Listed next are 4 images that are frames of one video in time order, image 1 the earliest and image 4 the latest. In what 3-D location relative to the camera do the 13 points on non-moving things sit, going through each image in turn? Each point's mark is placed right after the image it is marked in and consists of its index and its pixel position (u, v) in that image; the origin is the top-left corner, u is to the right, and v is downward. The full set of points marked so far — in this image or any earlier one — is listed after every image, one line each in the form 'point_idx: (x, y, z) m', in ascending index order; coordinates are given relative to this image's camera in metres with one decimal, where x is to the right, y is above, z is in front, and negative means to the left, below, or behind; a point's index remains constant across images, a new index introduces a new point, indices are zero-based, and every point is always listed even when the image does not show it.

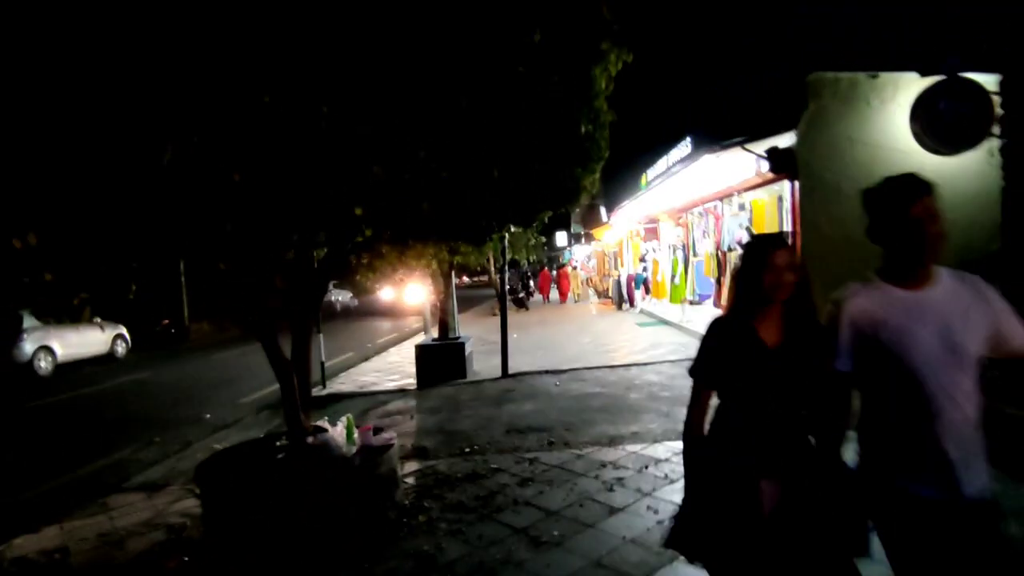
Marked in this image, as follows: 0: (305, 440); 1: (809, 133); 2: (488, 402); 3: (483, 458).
0: (-1.3, -1.0, +3.9) m
1: (+4.1, +2.2, +8.4) m
2: (-0.3, -1.4, +7.1) m
3: (-0.2, -1.4, +4.9) m
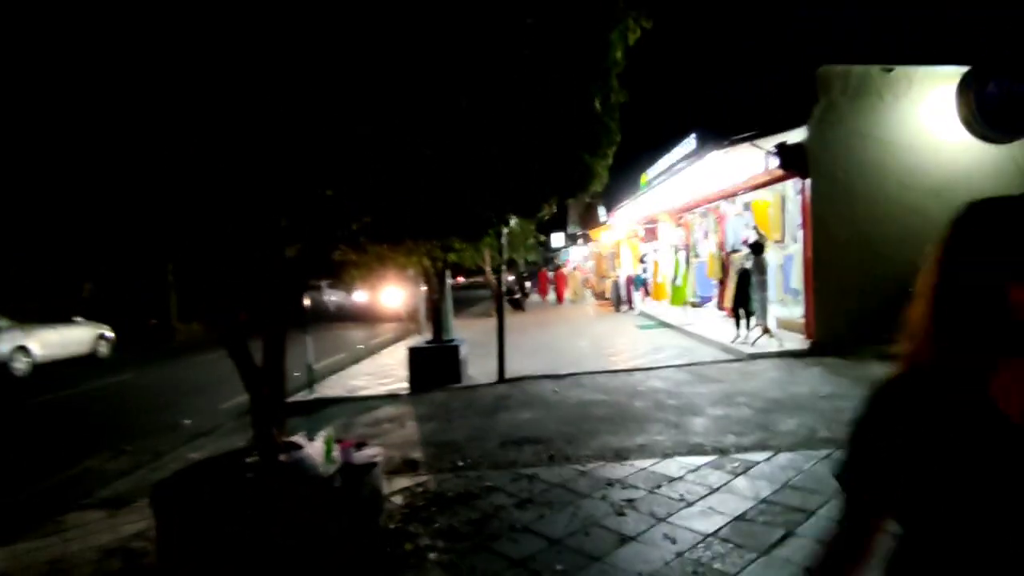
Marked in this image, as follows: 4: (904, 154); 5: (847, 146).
0: (-1.4, -1.0, +3.5) m
1: (+4.1, +2.1, +8.0) m
2: (-0.3, -1.4, +6.7) m
3: (-0.3, -1.4, +4.5) m
4: (+5.2, +1.8, +8.0) m
5: (+4.5, +1.9, +8.0) m
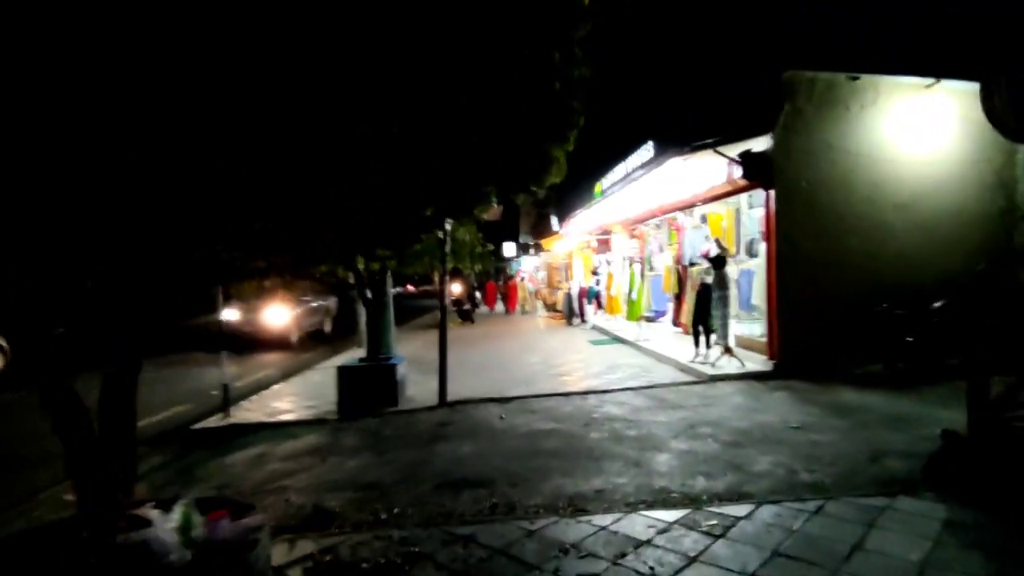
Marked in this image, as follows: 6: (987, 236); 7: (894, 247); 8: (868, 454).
0: (-1.7, -1.0, +2.6) m
1: (+3.5, +1.9, +7.6) m
2: (-0.9, -1.5, +5.9) m
3: (-0.7, -1.5, +3.6) m
4: (+4.6, +1.6, +7.7) m
5: (+3.8, +1.6, +7.6) m
6: (+6.2, +0.7, +7.8) m
7: (+4.9, +0.5, +7.7) m
8: (+2.8, -1.3, +4.7) m
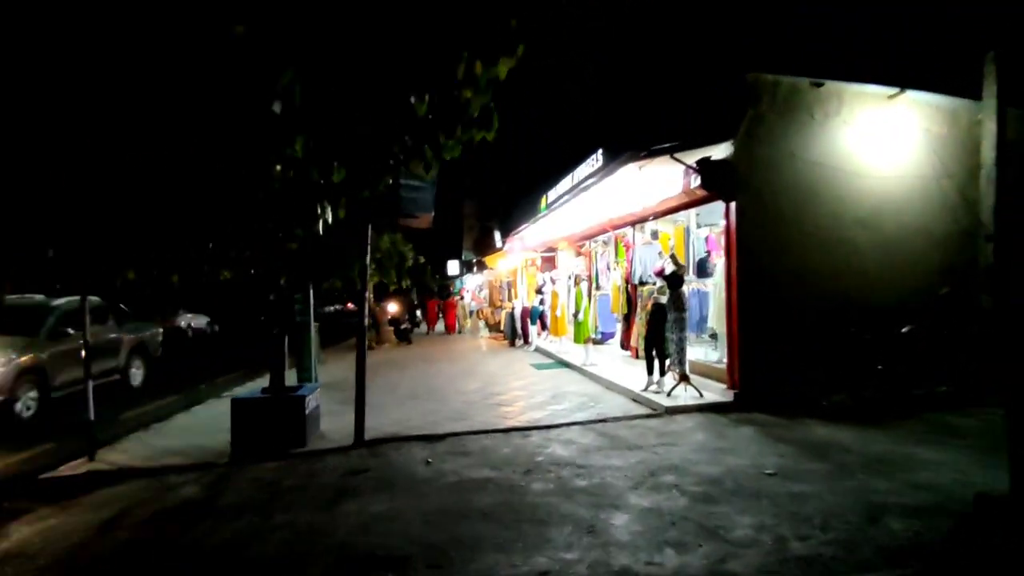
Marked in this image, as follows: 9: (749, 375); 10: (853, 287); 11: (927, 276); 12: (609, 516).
0: (-1.9, -1.1, +1.4) m
1: (+2.7, +1.7, +7.0) m
2: (-1.5, -1.7, +4.7) m
3: (-1.1, -1.6, +2.5) m
4: (+3.8, +1.3, +7.1) m
5: (+3.1, +1.4, +7.0) m
6: (+5.4, +0.4, +7.4) m
7: (+4.1, +0.3, +7.2) m
8: (+2.3, -1.5, +3.9) m
9: (+2.7, -1.0, +6.9) m
10: (+4.0, 0.0, +7.2) m
11: (+5.0, +0.1, +7.3) m
12: (+0.6, -1.5, +4.1) m
